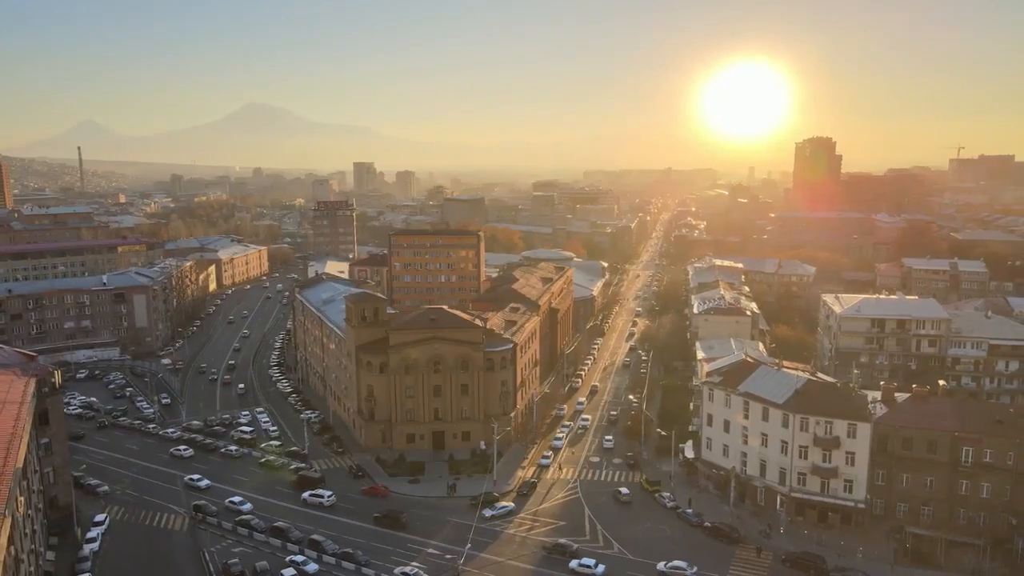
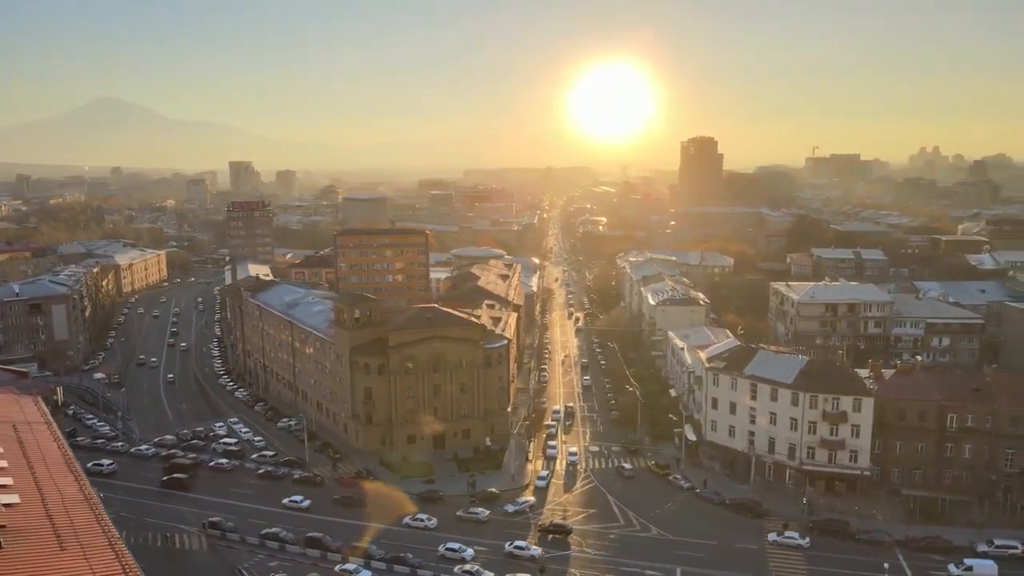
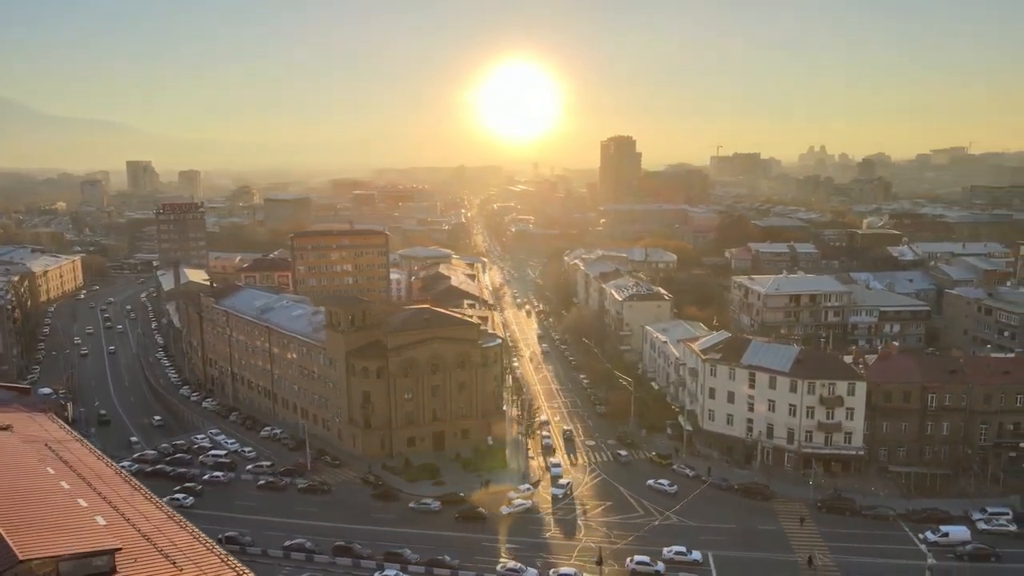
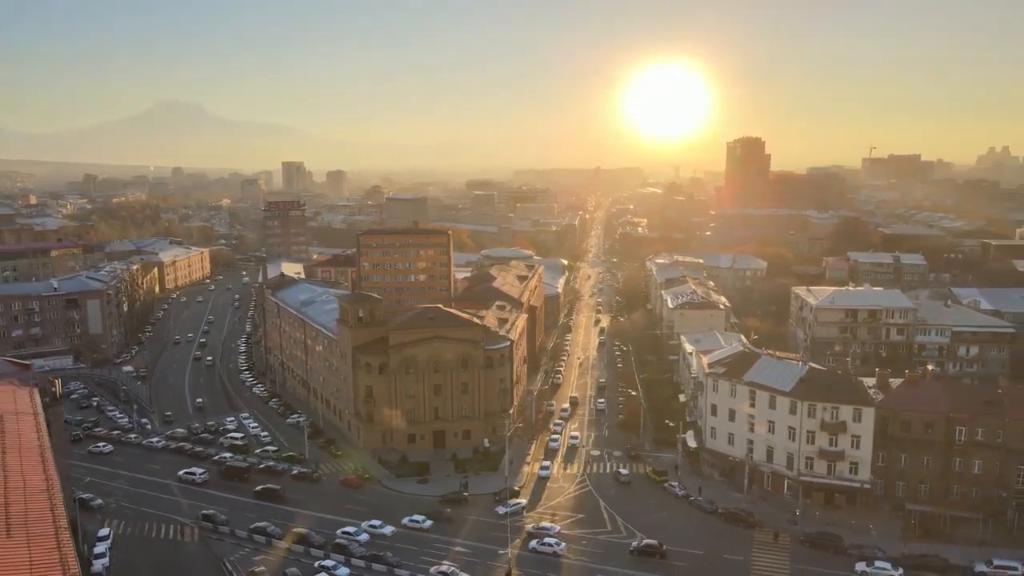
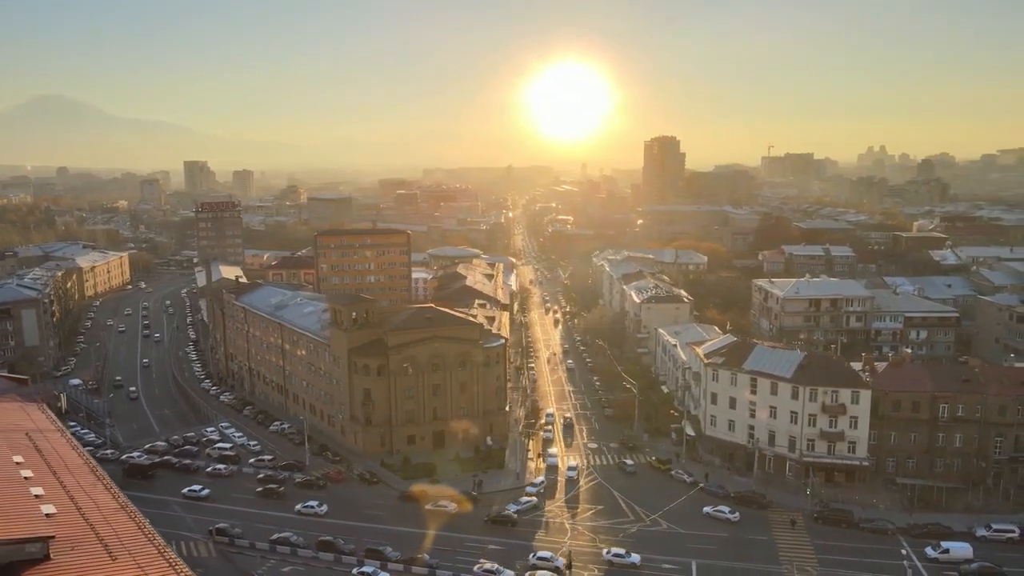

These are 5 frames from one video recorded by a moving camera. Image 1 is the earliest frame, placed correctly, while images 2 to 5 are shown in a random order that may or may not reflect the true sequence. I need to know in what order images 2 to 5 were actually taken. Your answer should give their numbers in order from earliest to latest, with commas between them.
4, 2, 5, 3
